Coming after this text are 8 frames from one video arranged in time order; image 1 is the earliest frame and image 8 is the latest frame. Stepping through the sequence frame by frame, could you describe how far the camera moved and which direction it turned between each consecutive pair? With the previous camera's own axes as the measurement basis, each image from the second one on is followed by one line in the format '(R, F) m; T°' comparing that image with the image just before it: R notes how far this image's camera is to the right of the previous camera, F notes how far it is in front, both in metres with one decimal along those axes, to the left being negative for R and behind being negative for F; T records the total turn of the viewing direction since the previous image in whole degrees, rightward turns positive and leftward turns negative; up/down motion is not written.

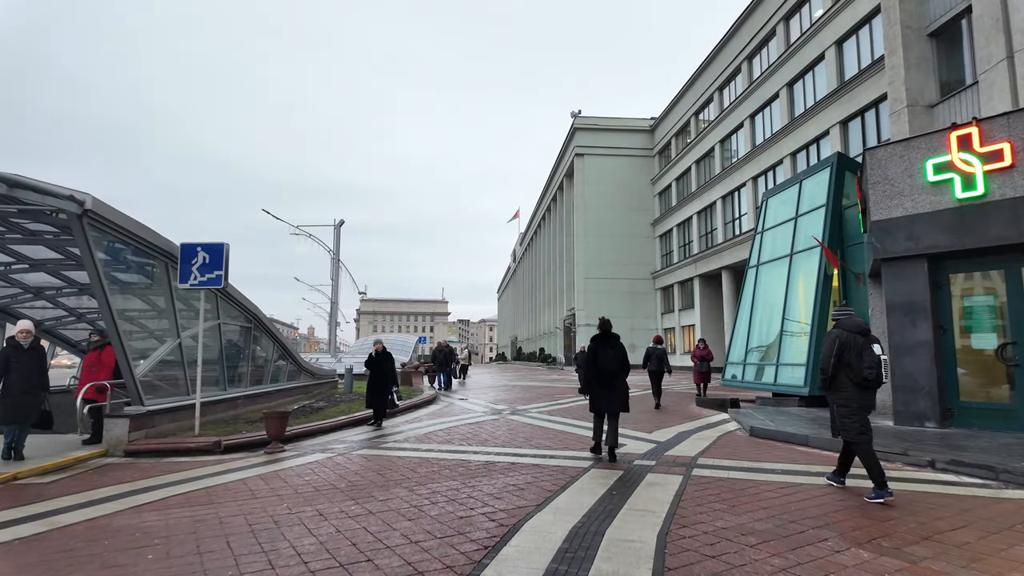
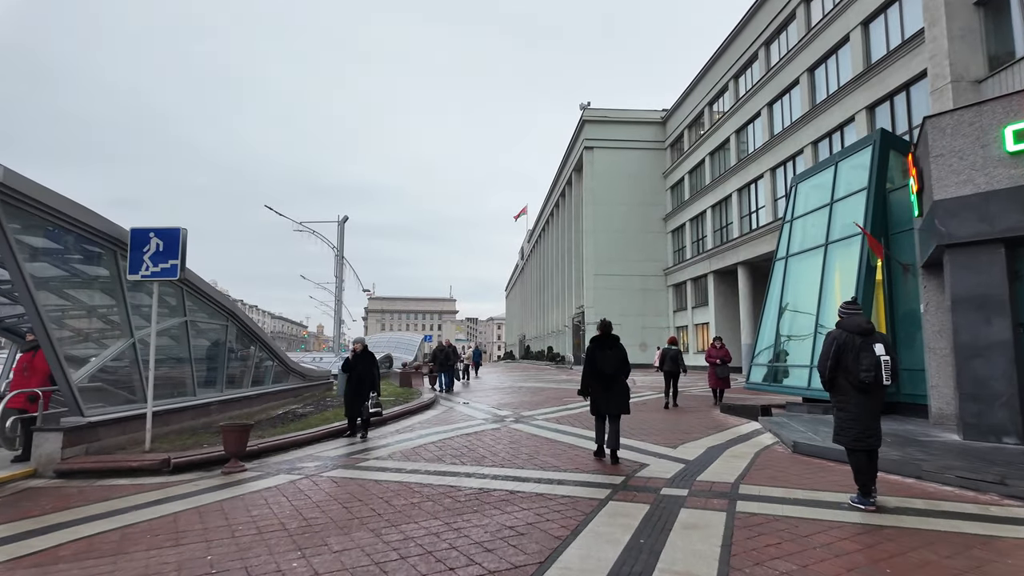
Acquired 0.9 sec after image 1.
(+0.1, +1.2) m; -1°
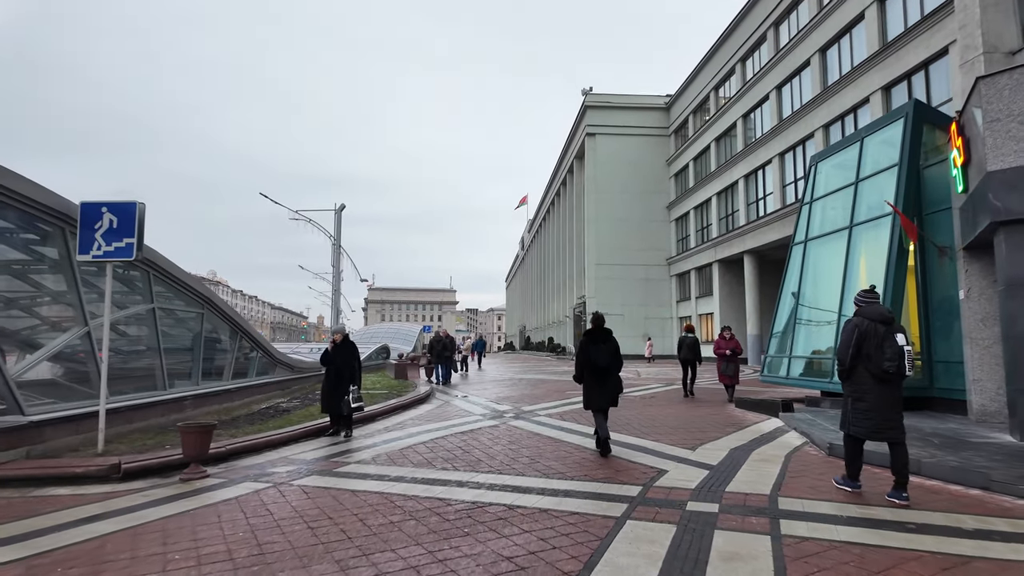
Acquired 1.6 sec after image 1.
(0.0, +0.9) m; 0°
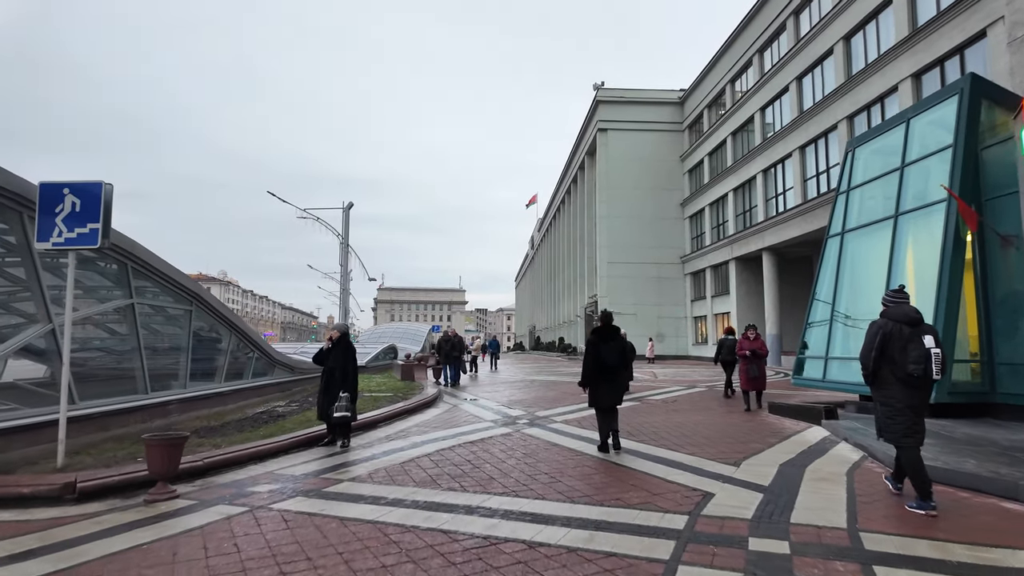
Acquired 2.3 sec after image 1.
(-0.1, +0.9) m; -1°
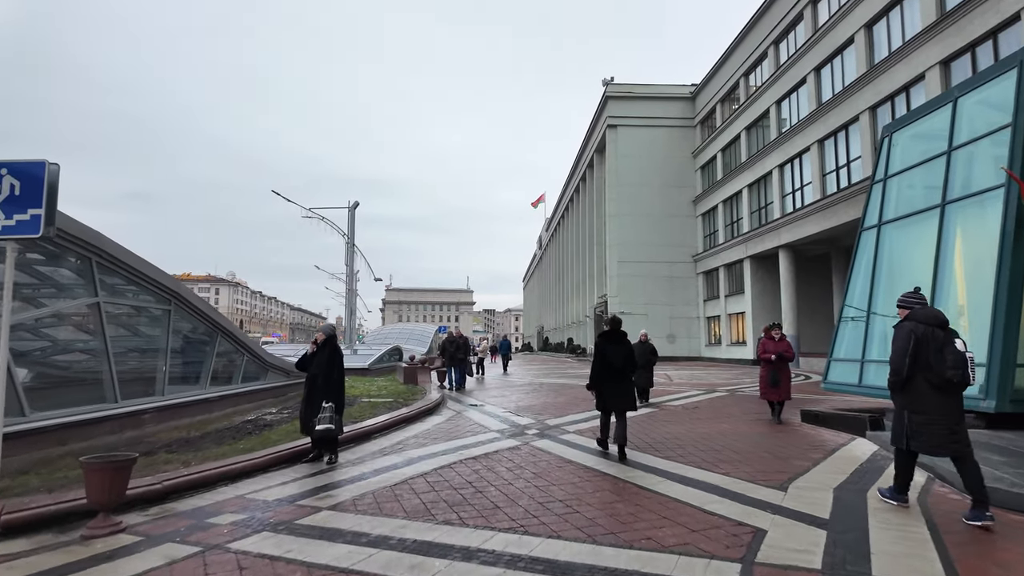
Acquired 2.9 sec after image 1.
(0.0, +0.9) m; -1°
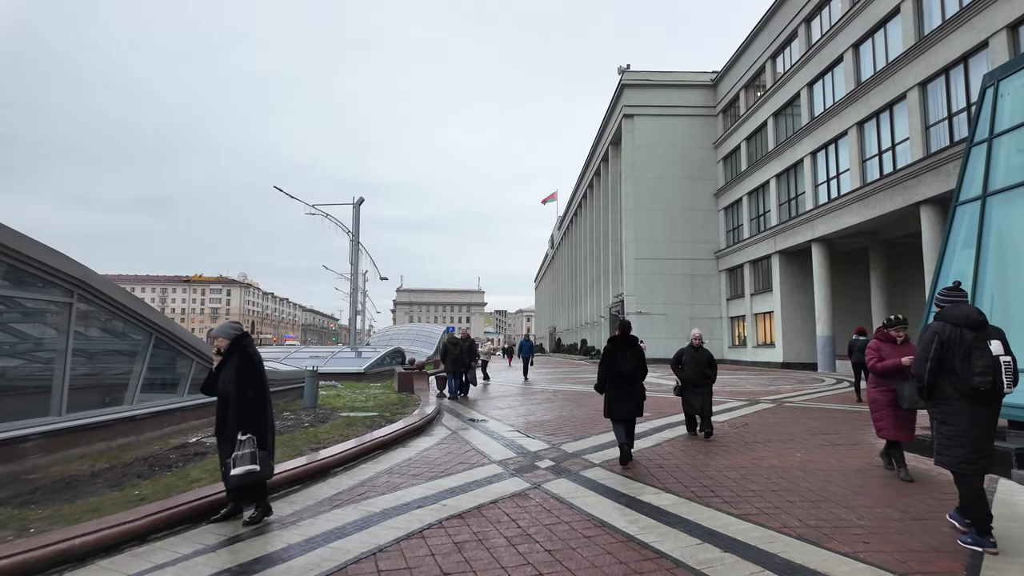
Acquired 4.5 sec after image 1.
(+0.1, +2.1) m; -1°
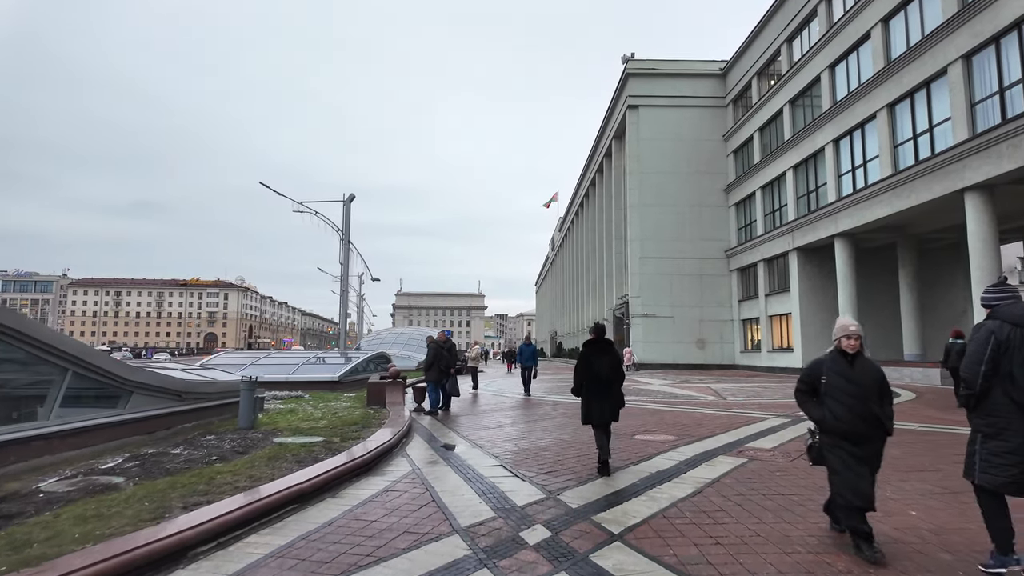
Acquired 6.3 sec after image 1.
(+0.2, +2.4) m; 0°
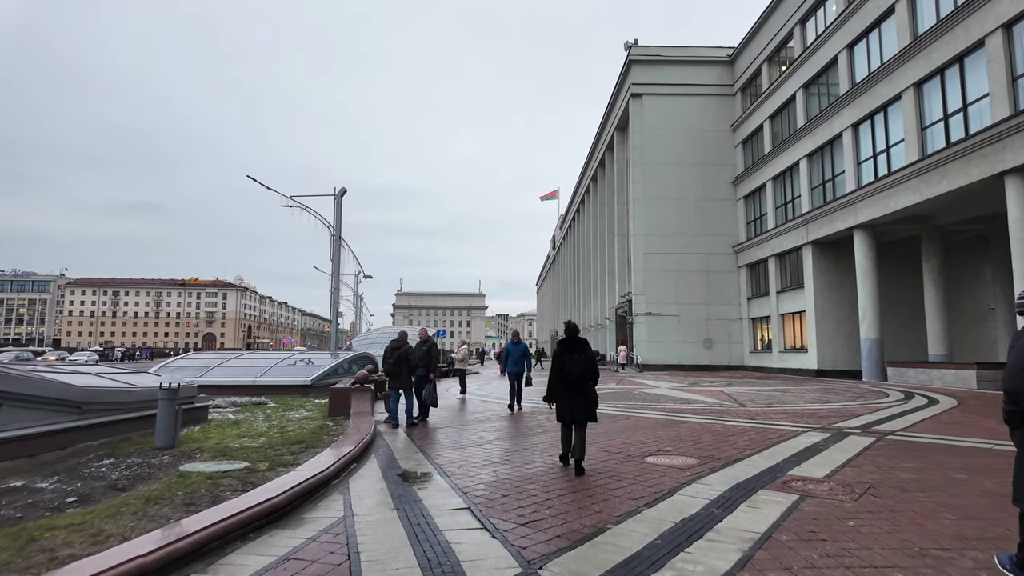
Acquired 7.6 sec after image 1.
(+0.3, +1.8) m; 0°
